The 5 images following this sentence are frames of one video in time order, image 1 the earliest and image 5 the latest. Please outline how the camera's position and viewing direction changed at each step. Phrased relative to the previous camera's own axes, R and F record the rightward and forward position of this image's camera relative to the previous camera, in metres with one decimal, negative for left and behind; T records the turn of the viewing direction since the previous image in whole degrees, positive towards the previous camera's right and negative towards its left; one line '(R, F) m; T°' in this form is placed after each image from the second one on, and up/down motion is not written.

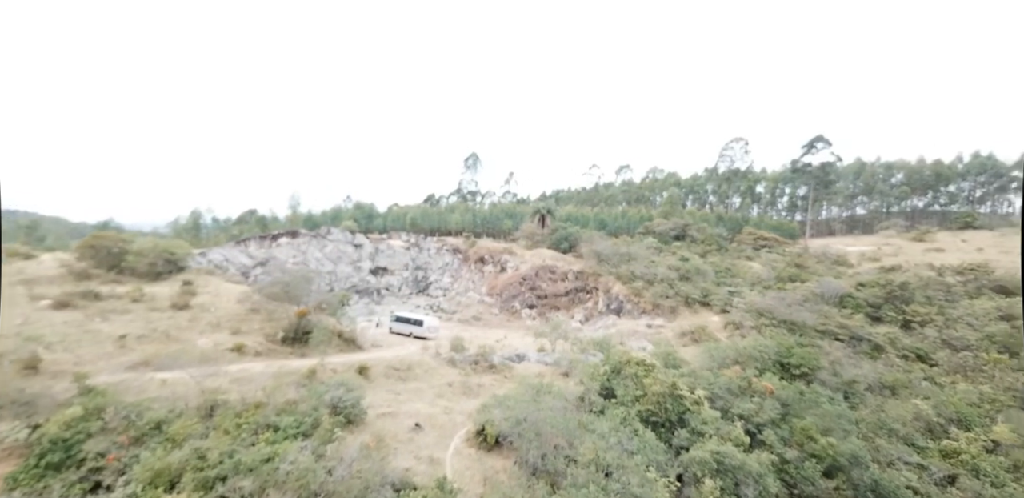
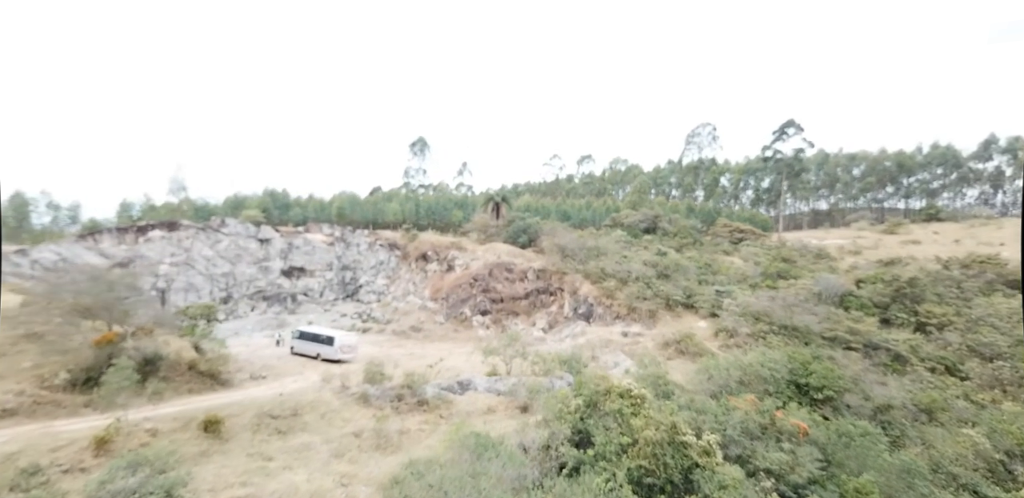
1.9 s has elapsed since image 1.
(+0.5, +4.3) m; +4°
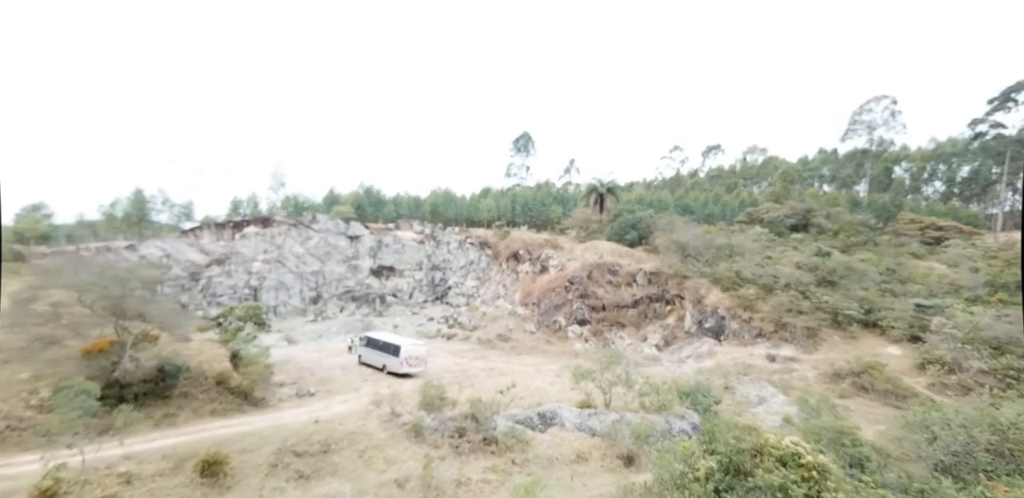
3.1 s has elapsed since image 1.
(+0.3, +3.1) m; -13°
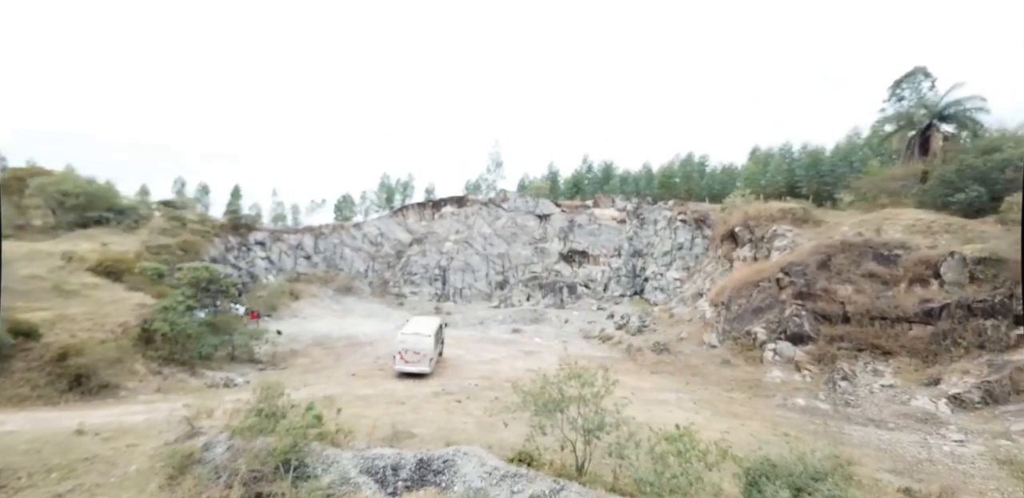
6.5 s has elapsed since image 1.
(+4.0, +5.8) m; -38°
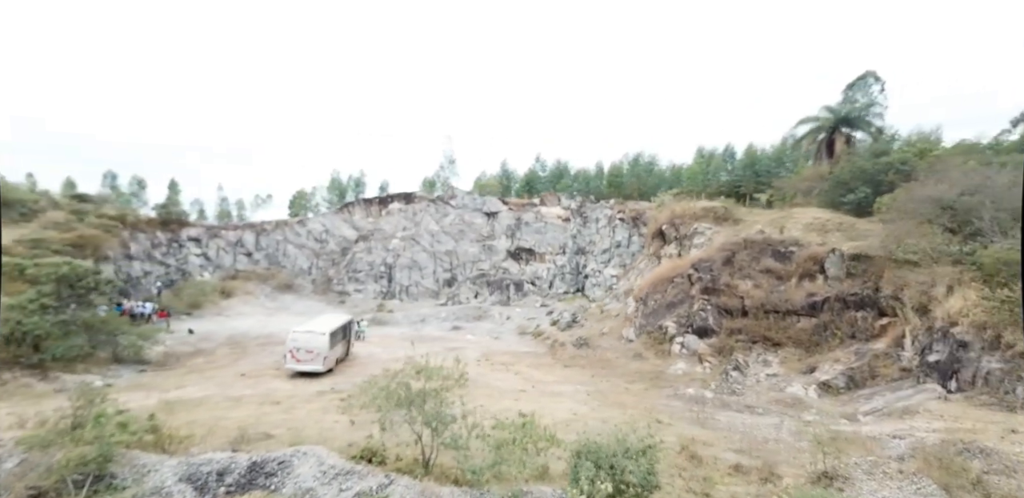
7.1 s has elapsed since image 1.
(+1.1, -0.4) m; +3°
